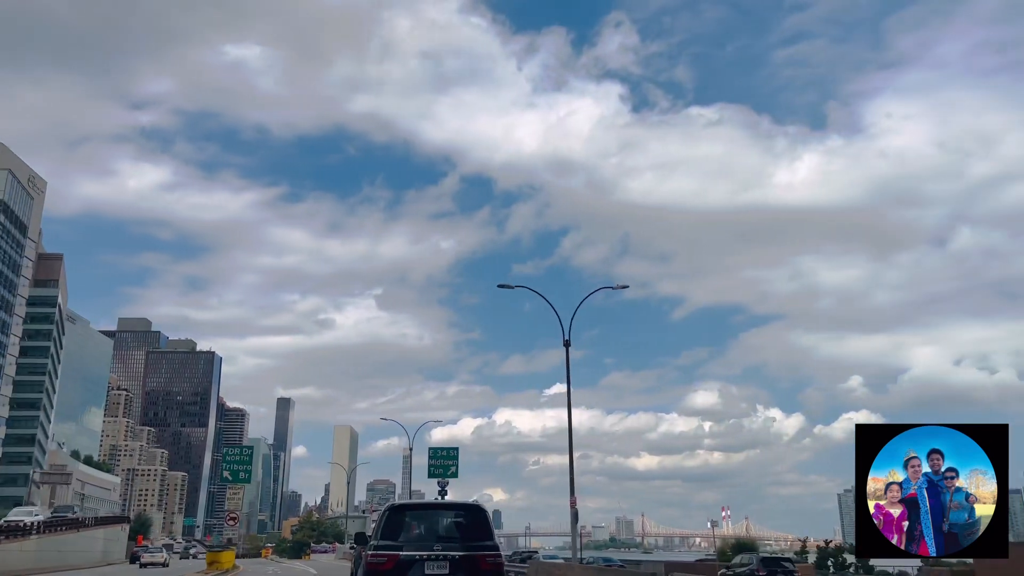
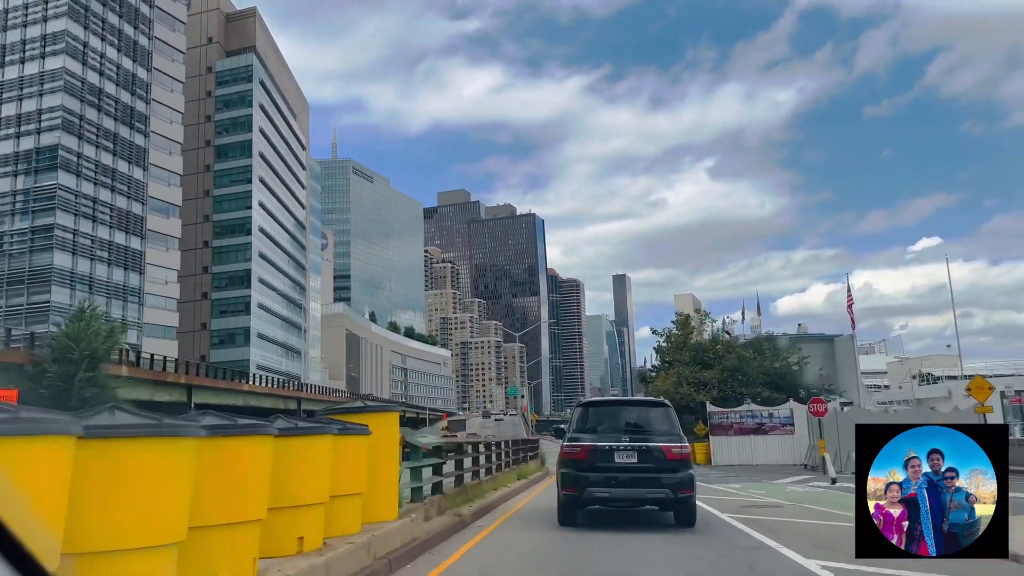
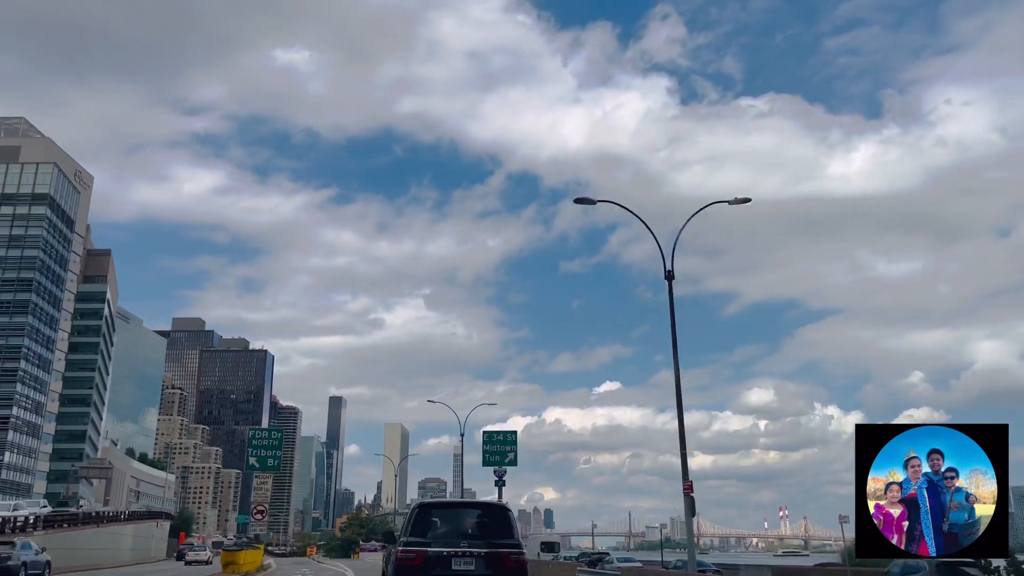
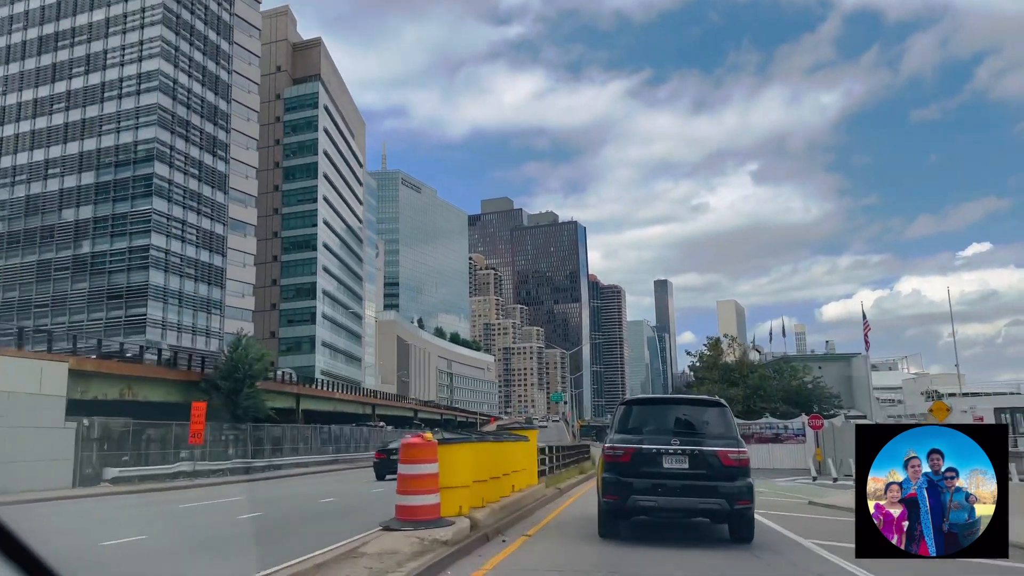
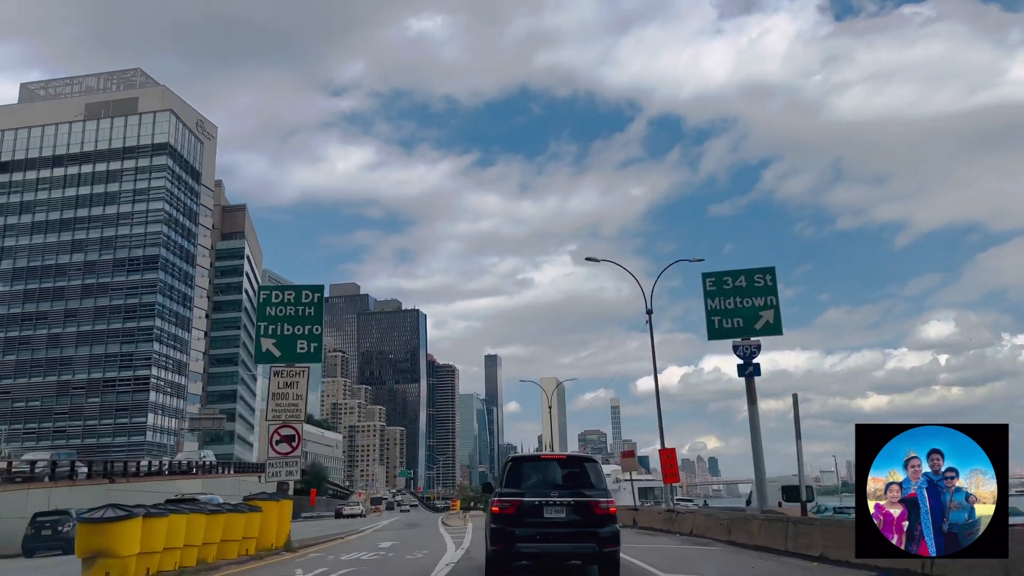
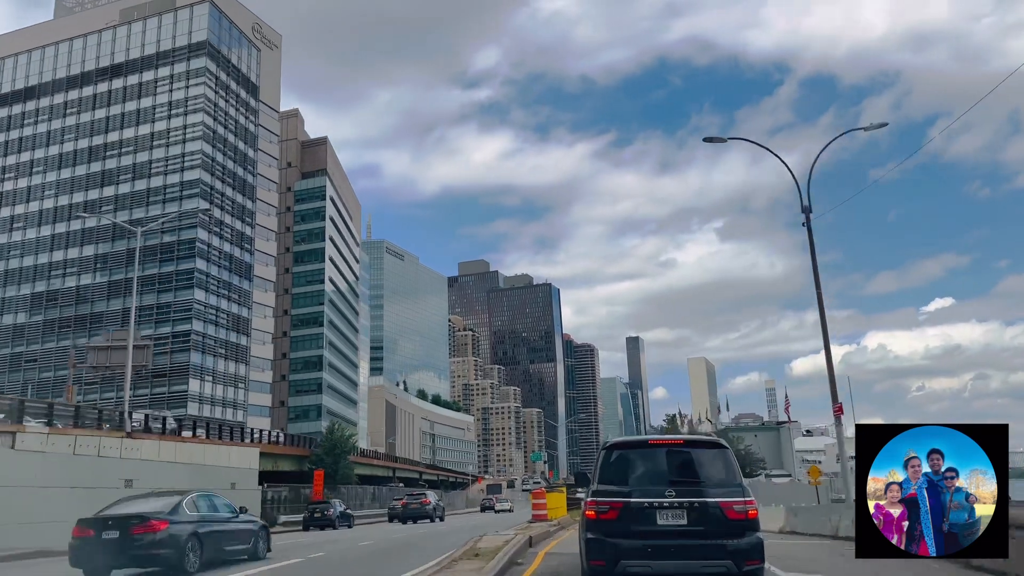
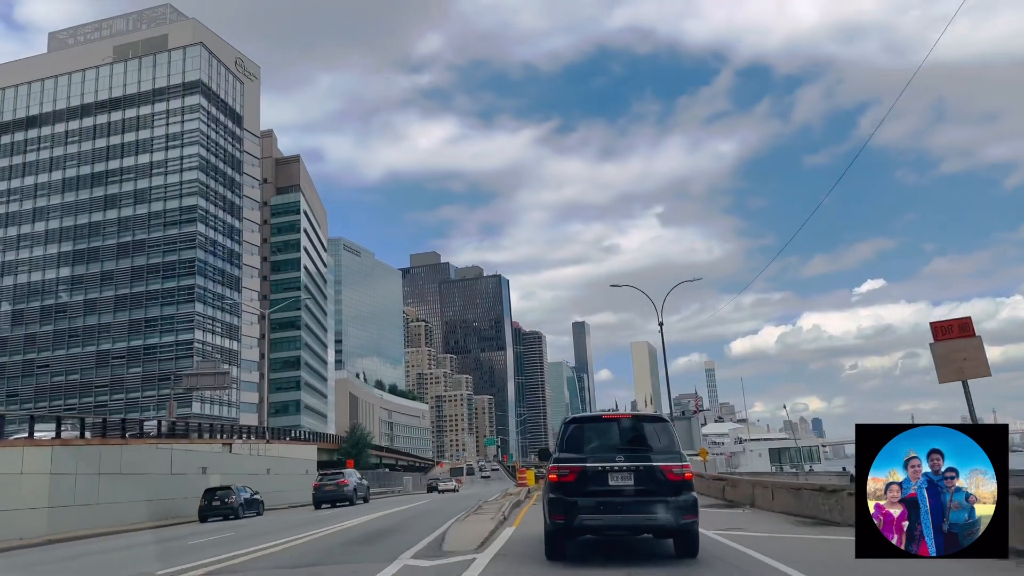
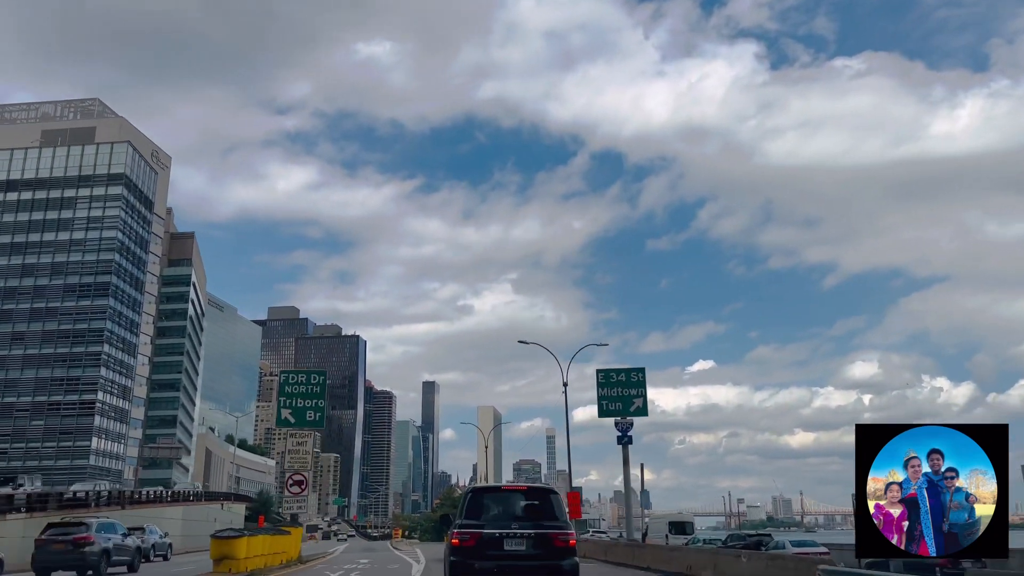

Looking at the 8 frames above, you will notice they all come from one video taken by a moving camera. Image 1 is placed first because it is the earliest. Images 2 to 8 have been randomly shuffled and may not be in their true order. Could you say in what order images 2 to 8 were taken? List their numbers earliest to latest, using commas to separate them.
3, 8, 5, 7, 6, 4, 2
